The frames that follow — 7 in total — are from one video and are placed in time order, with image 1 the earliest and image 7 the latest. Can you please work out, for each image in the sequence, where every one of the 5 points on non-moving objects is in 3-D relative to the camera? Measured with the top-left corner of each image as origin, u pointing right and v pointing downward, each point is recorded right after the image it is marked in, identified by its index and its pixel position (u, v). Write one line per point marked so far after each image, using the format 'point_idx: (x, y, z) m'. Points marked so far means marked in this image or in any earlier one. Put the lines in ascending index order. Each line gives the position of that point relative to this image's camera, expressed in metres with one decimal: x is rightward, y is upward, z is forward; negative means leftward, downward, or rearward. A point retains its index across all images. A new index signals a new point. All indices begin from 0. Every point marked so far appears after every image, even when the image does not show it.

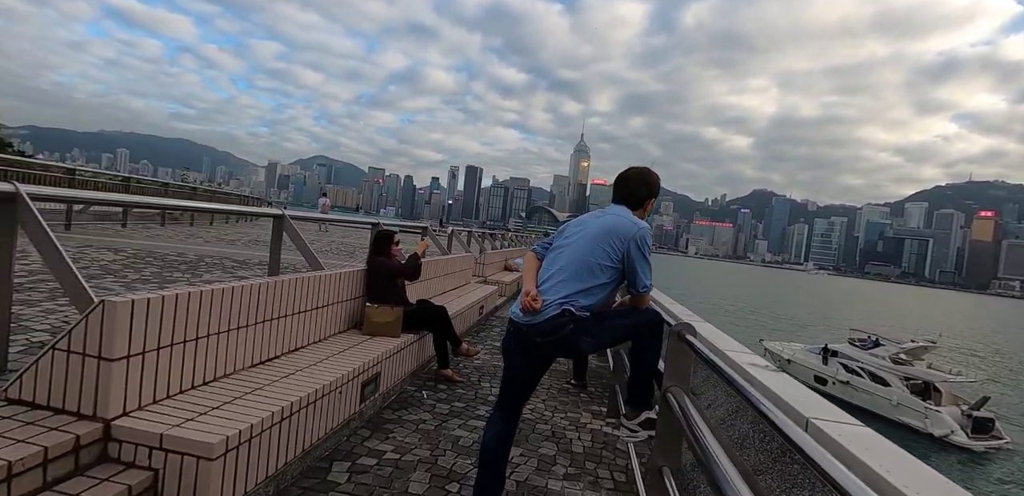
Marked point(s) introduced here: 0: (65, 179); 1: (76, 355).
0: (-9.5, +1.5, +10.8) m
1: (-2.0, -0.5, +2.3) m
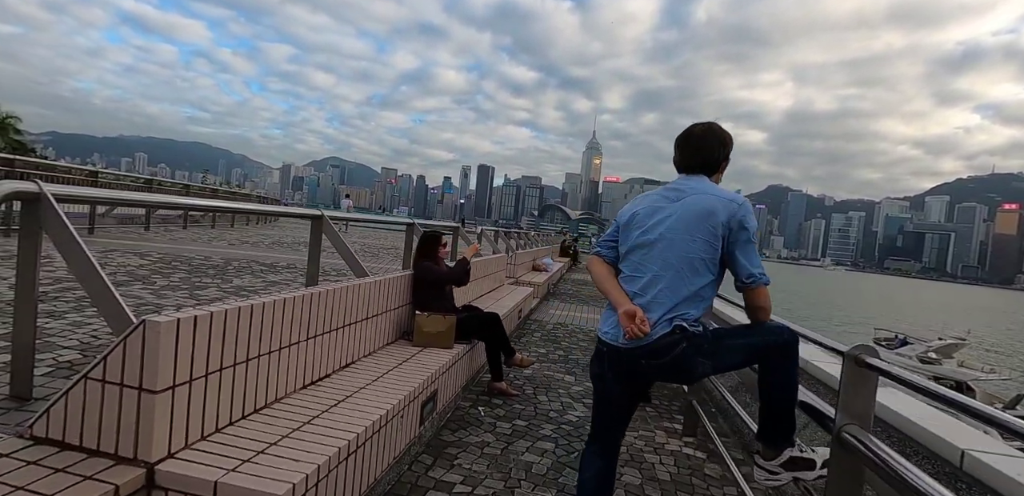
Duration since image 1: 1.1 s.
0: (-8.8, +1.4, +10.6) m
1: (-1.5, -0.5, +1.9) m
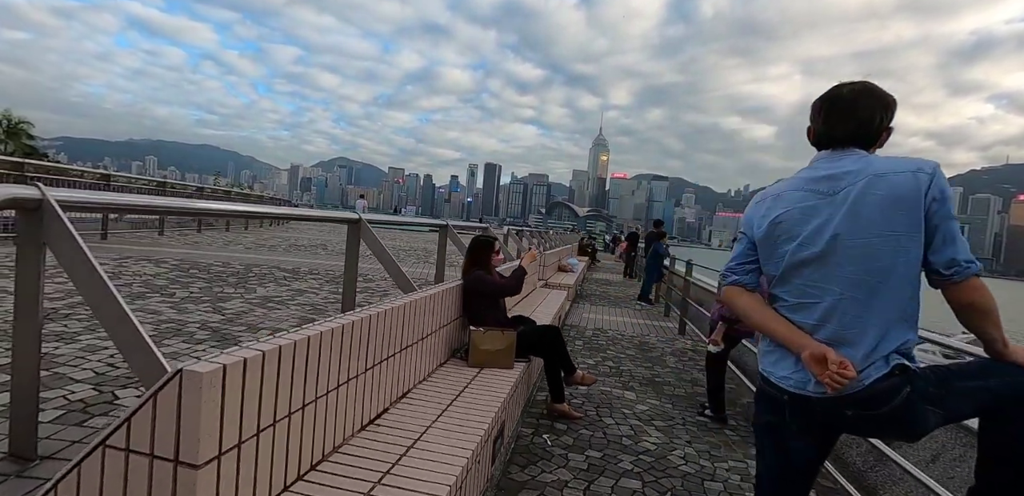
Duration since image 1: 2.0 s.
0: (-8.3, +1.3, +10.2) m
1: (-1.1, -0.6, +1.4) m
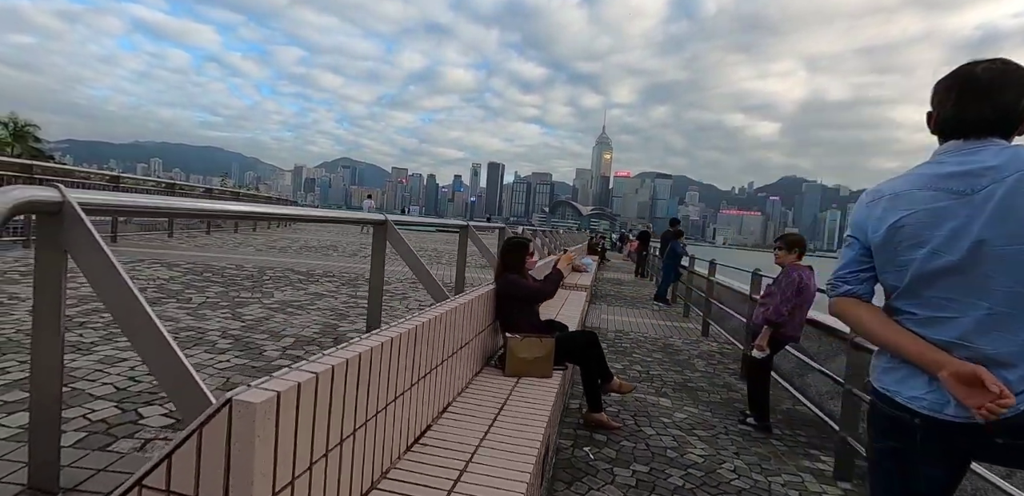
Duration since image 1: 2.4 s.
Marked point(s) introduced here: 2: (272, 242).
0: (-8.0, +1.2, +10.0) m
1: (-0.8, -0.6, +1.2) m
2: (-5.5, +0.1, +11.6) m
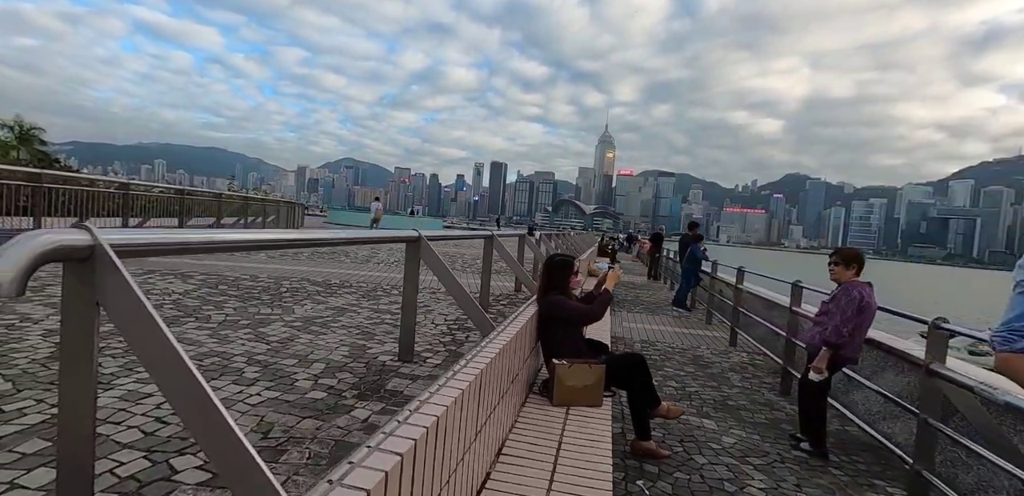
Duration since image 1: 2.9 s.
0: (-7.6, +1.0, +9.8) m
1: (-0.5, -0.8, +1.0) m
2: (-5.1, 0.0, +11.4) m
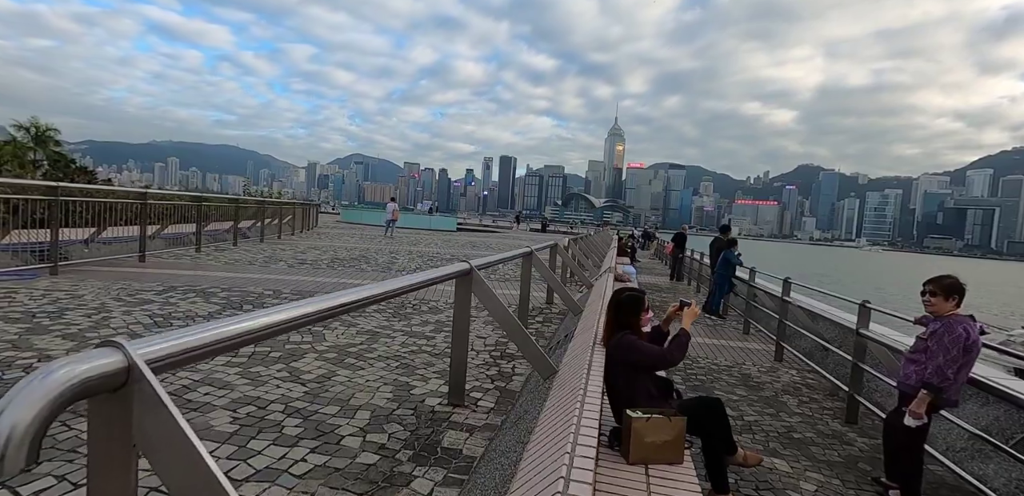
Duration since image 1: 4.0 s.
0: (-7.1, +0.8, +9.6) m
1: (-0.2, -1.0, +0.7) m
2: (-4.6, -0.2, +11.1) m
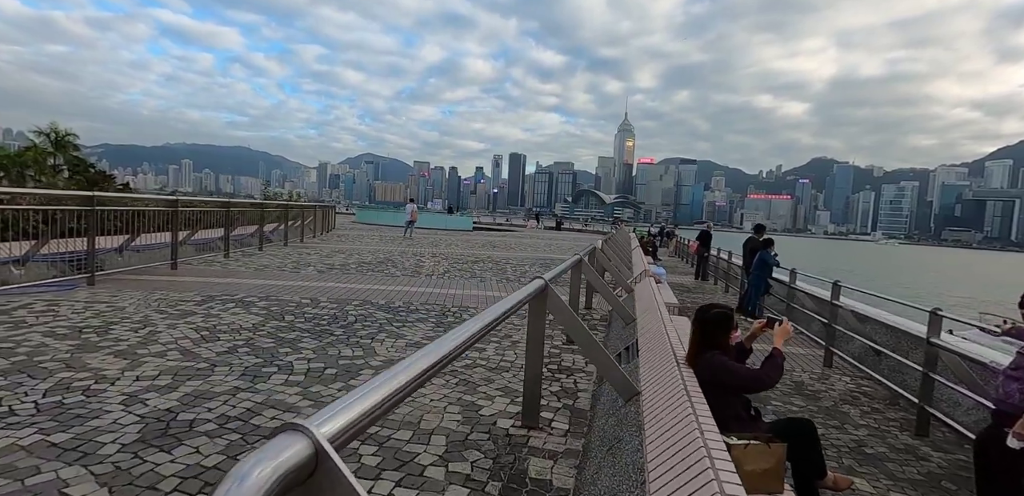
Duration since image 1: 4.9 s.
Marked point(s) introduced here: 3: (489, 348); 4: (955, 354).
0: (-6.5, +0.7, +9.5) m
1: (+0.3, -1.1, +0.5) m
2: (-4.0, -0.3, +11.1) m
3: (-0.2, -1.0, +5.1) m
4: (+4.2, -1.0, +4.8) m
